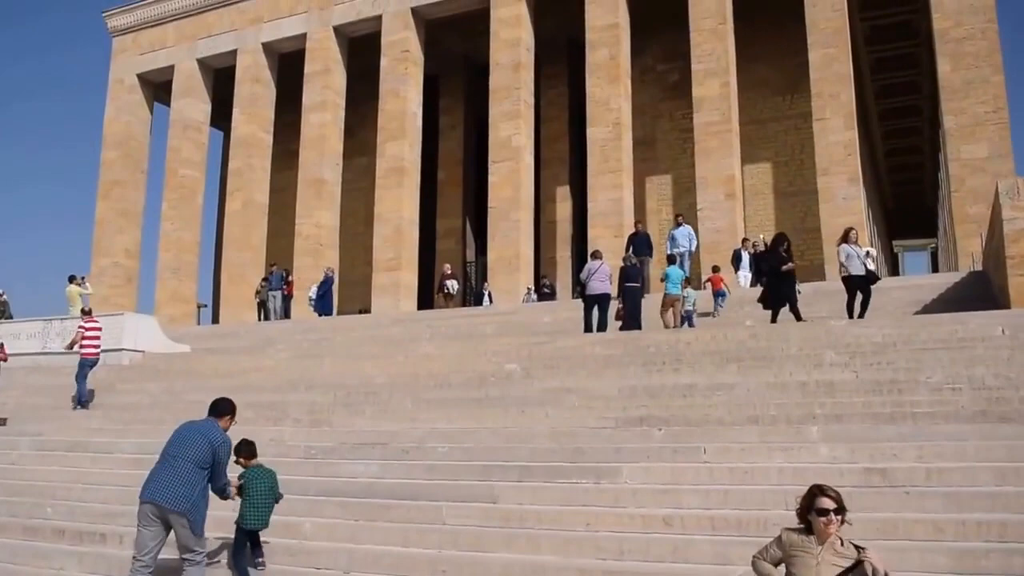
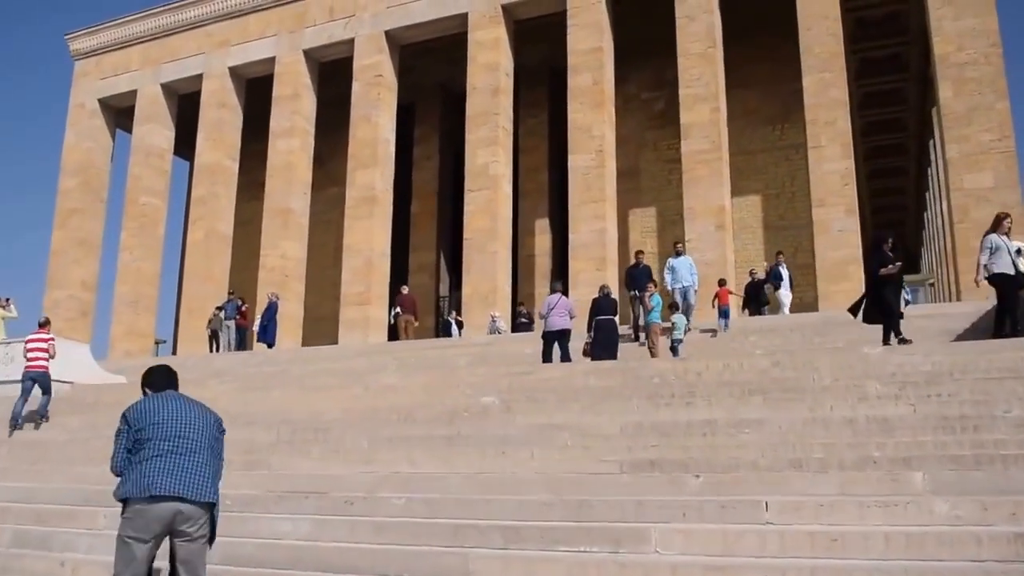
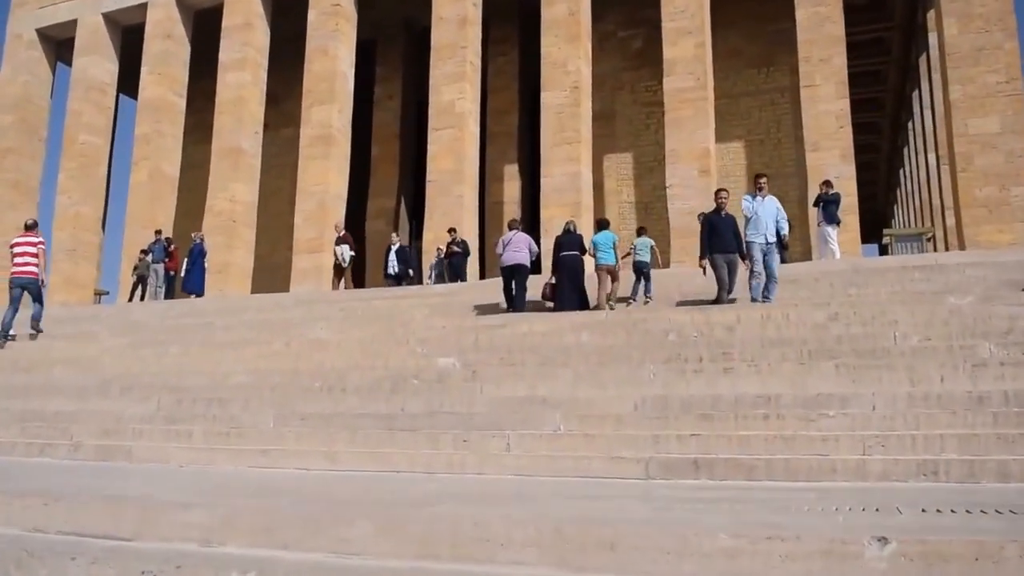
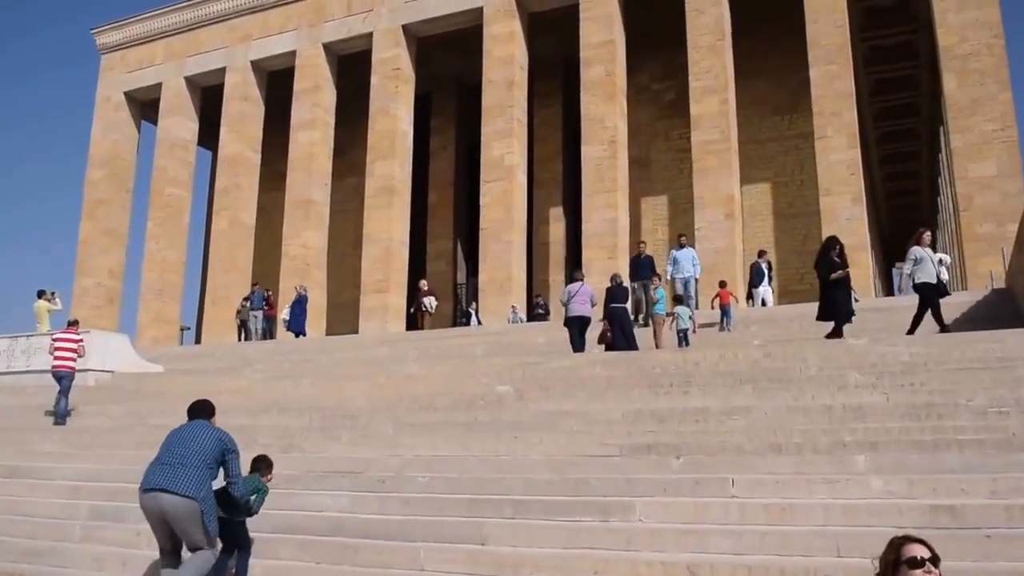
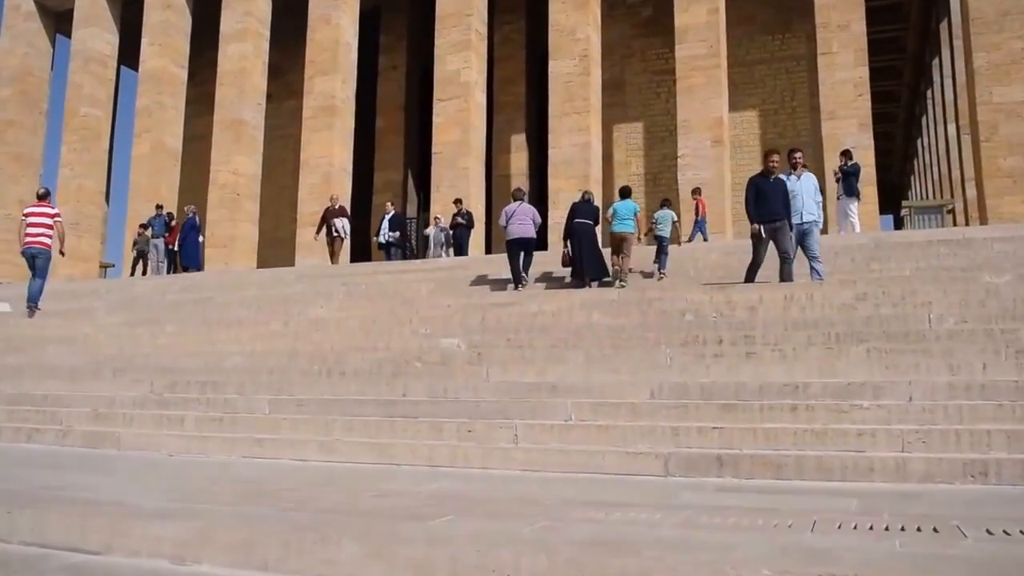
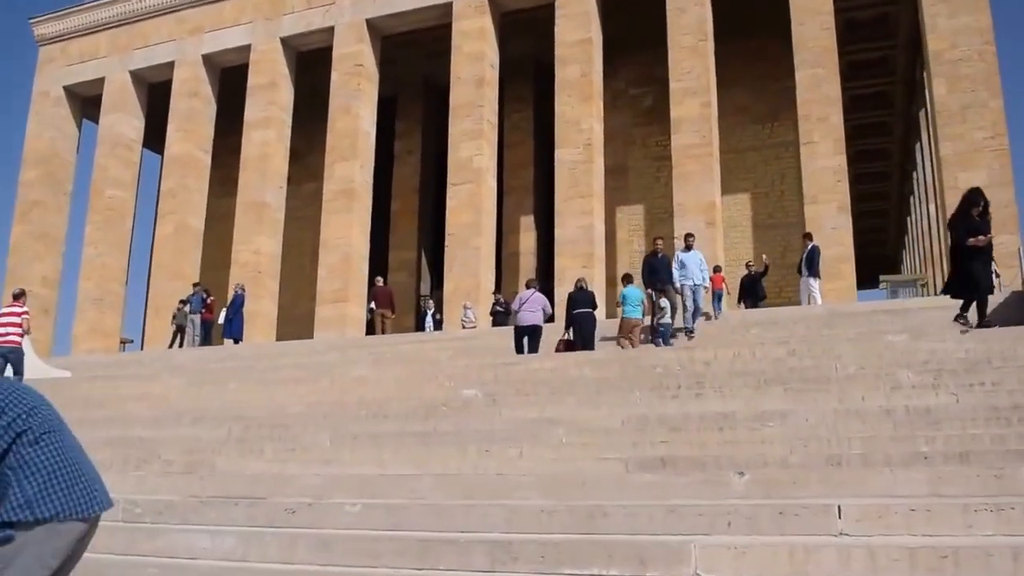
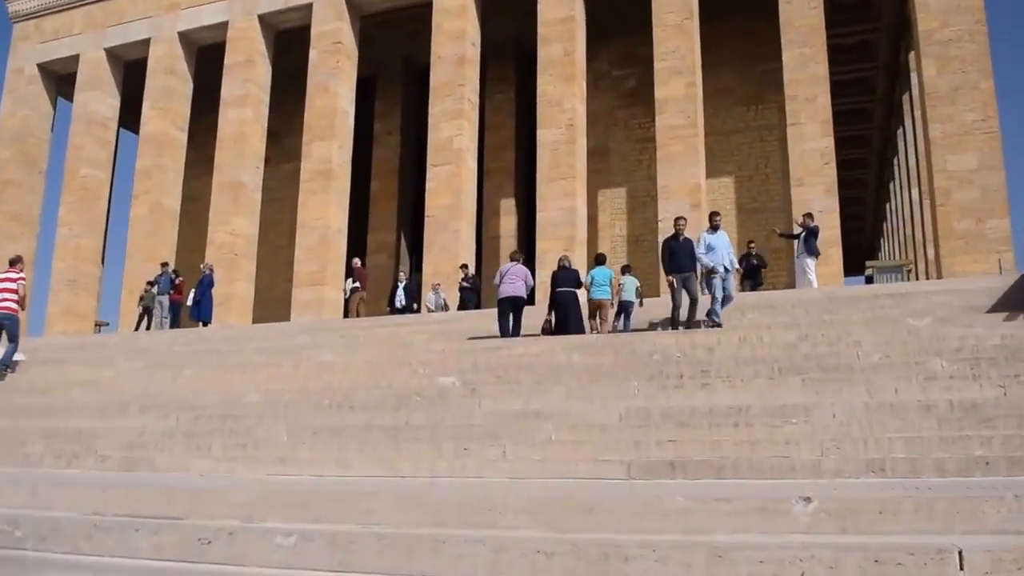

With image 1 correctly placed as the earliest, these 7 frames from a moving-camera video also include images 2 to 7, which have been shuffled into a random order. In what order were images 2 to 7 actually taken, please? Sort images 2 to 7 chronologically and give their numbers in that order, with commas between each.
4, 2, 6, 7, 3, 5
